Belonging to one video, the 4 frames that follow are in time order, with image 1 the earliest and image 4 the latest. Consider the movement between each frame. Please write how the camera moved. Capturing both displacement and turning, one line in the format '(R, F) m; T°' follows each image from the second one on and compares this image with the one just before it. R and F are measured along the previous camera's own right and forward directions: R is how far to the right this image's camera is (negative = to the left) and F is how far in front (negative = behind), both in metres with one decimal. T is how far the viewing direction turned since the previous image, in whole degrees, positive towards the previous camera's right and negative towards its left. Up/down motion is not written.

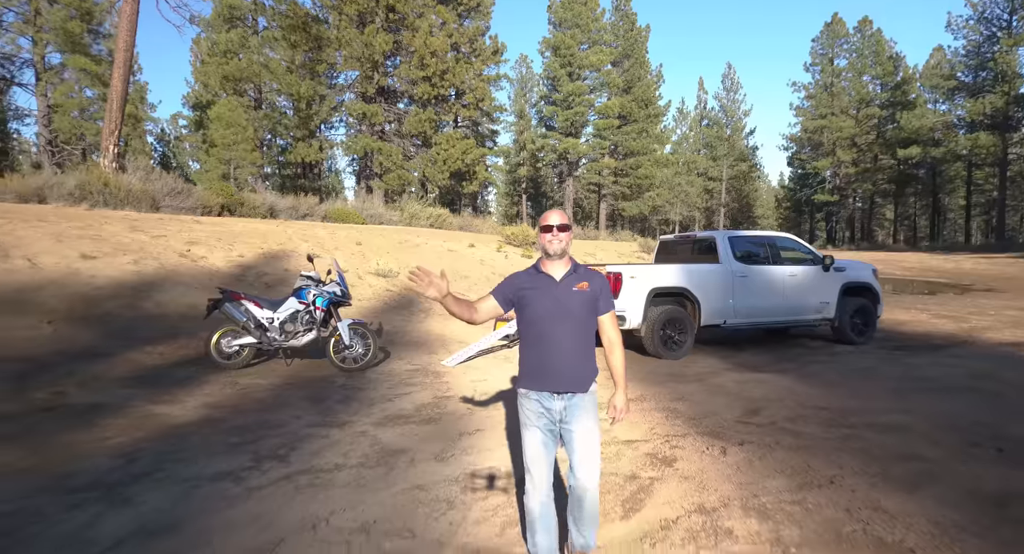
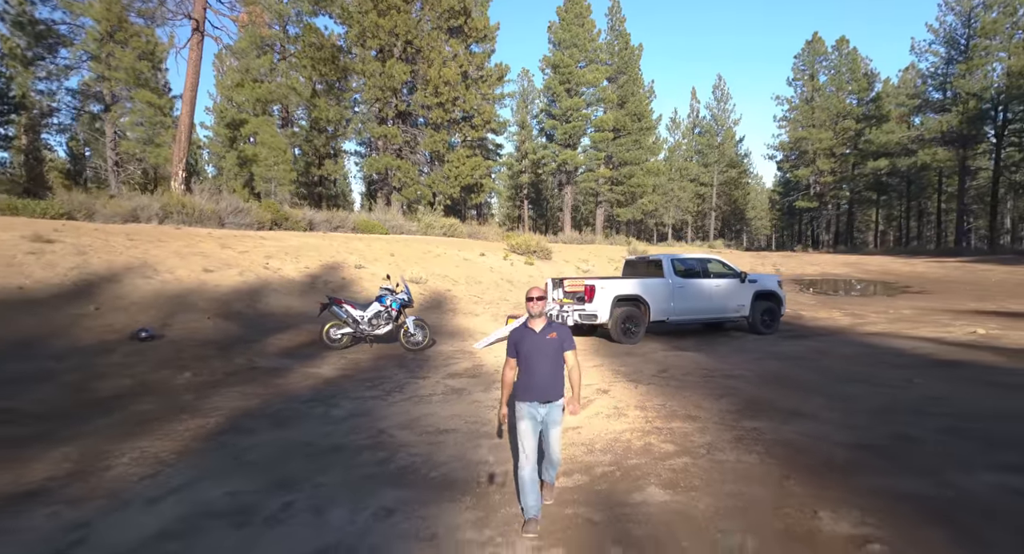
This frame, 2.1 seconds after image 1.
(-0.1, -3.1) m; 0°
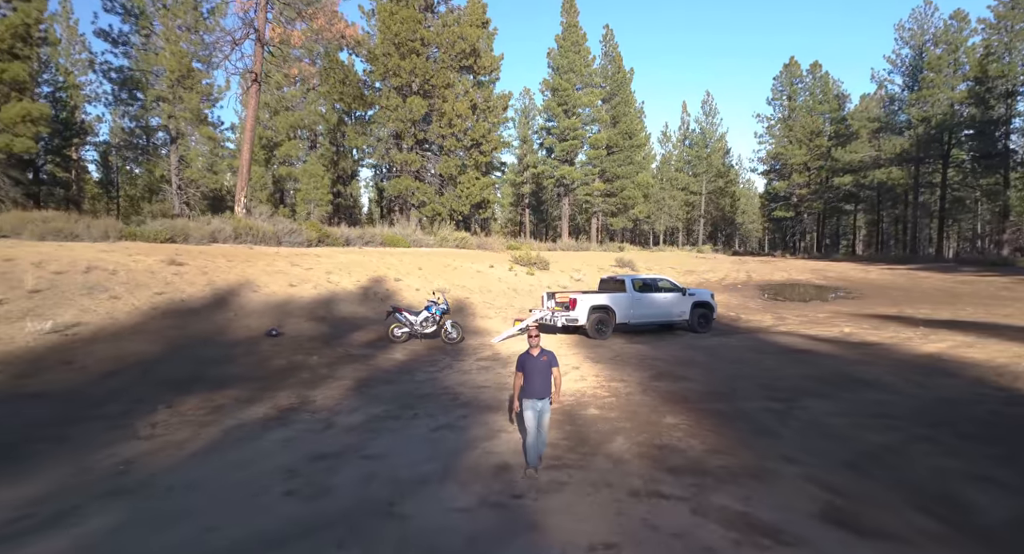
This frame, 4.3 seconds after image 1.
(-0.1, -4.1) m; 0°
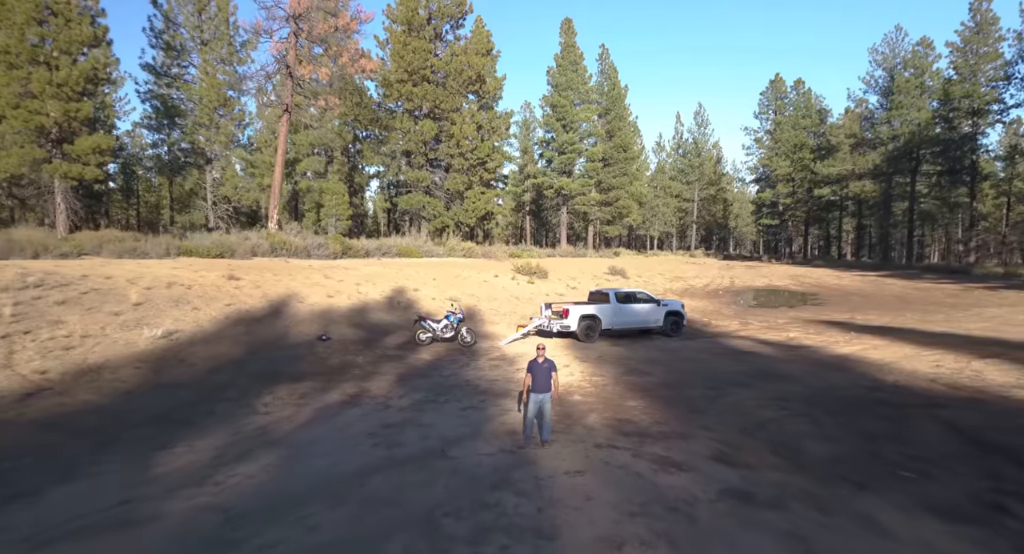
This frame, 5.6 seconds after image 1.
(-0.1, -3.0) m; 0°
